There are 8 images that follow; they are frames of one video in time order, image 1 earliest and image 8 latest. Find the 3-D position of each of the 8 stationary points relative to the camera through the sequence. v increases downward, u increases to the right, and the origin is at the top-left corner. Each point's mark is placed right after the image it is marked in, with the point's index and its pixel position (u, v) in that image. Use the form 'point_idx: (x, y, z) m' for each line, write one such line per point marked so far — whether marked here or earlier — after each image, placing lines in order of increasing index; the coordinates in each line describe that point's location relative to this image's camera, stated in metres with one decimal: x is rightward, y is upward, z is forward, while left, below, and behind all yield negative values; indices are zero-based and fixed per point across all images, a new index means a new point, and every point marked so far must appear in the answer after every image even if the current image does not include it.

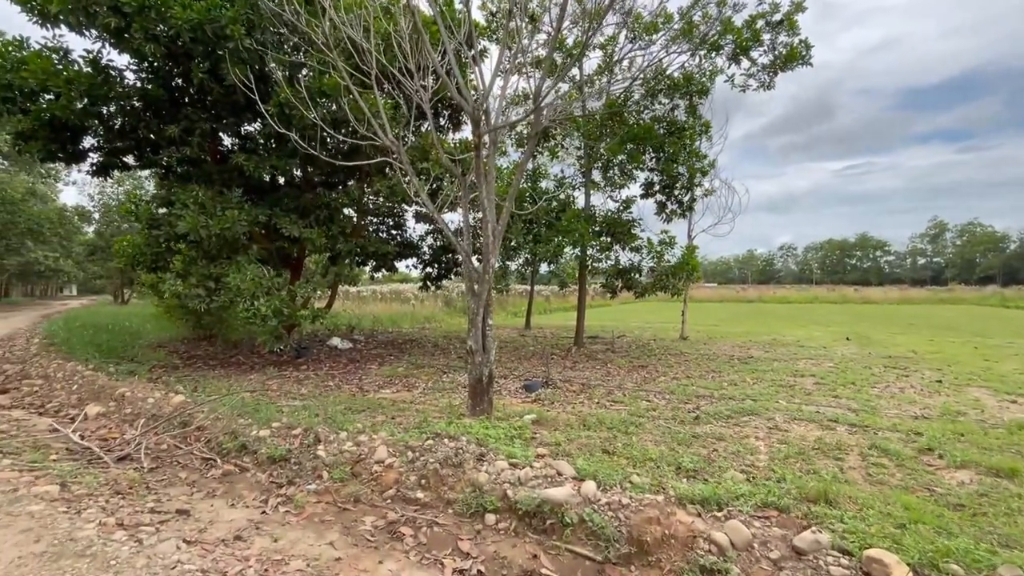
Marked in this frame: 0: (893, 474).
0: (+2.4, -1.1, +3.0) m
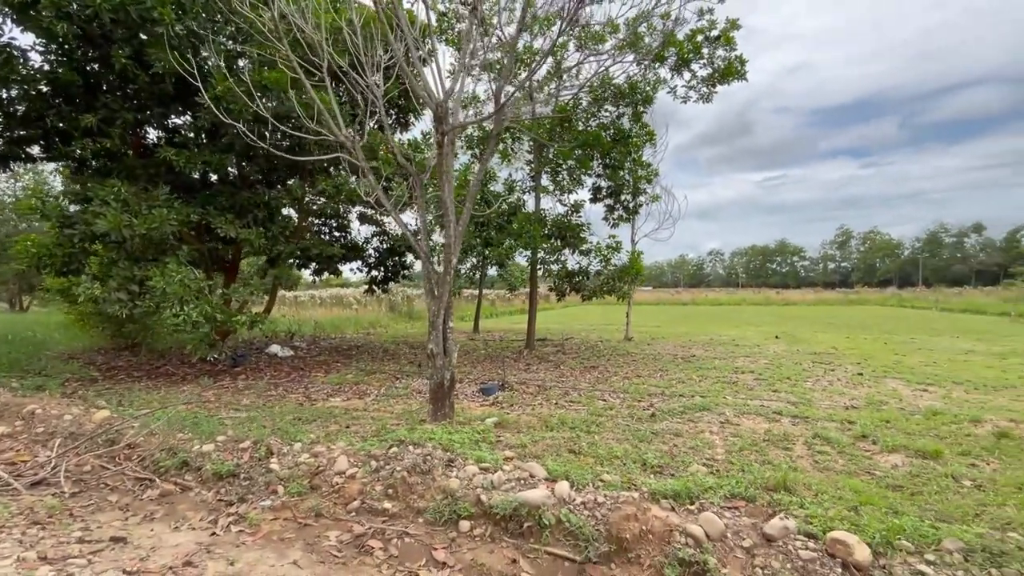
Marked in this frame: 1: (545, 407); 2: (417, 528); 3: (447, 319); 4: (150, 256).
0: (+2.2, -1.1, +3.2) m
1: (+0.3, -1.2, +4.8) m
2: (-0.5, -1.2, +2.5) m
3: (-0.5, -0.3, +4.2) m
4: (-4.9, +0.5, +6.7) m
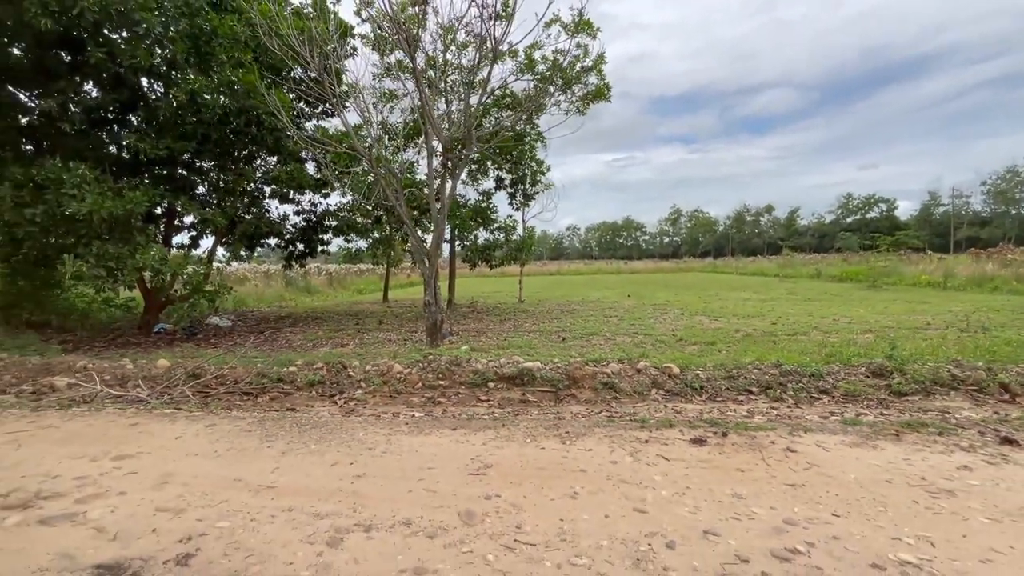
0: (+1.9, -0.7, +5.9) m
1: (-0.3, -0.7, +7.0) m
2: (-0.5, -0.9, +4.5) m
3: (-0.9, +0.1, +6.1) m
4: (-5.9, +0.8, +7.2) m
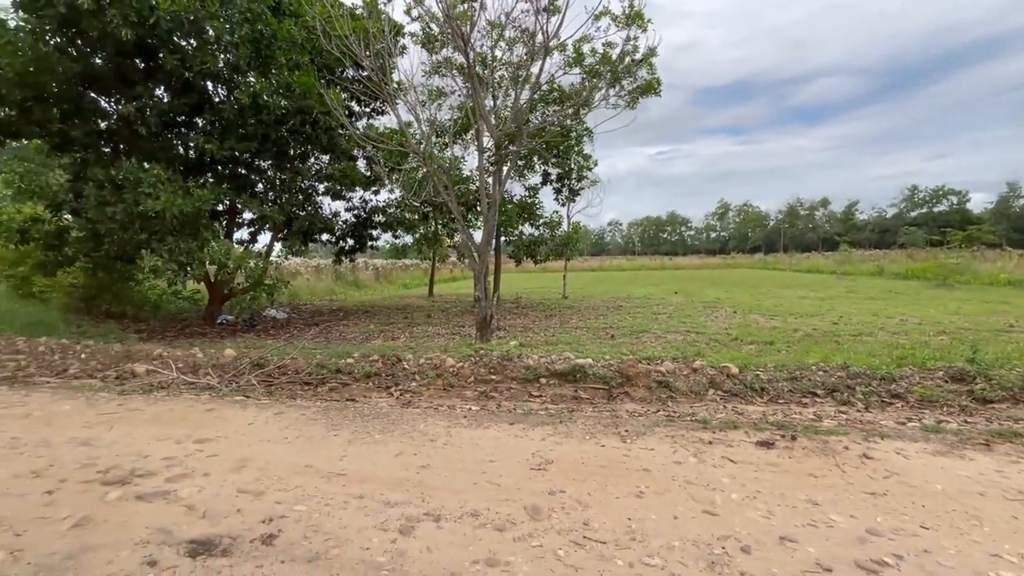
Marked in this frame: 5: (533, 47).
0: (+2.5, -0.7, +5.8) m
1: (+0.4, -0.7, +7.0) m
2: (0.0, -0.9, +4.5) m
3: (-0.3, +0.2, +6.2) m
4: (-5.1, +0.9, +7.7) m
5: (+0.4, +4.3, +8.6) m
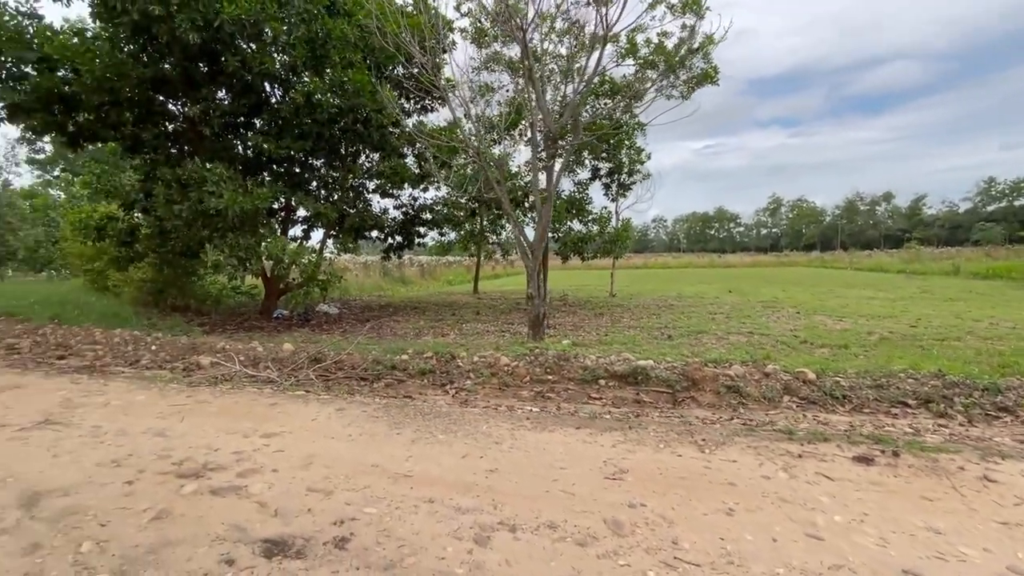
0: (+3.1, -0.7, +5.4) m
1: (+1.1, -0.7, +6.8) m
2: (+0.6, -0.9, +4.4) m
3: (+0.3, +0.2, +6.0) m
4: (-4.3, +1.0, +7.9) m
5: (+1.3, +4.3, +8.4) m
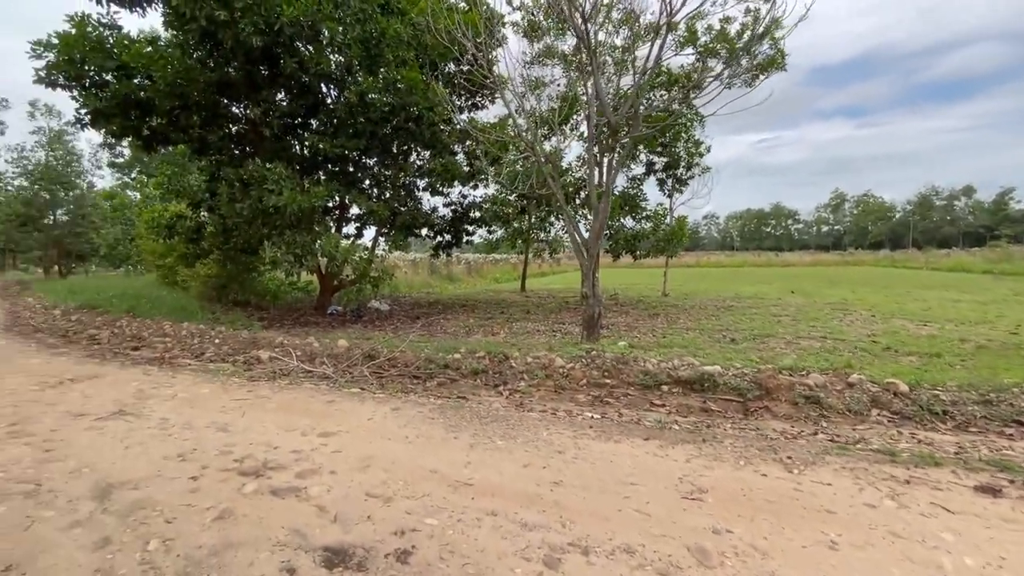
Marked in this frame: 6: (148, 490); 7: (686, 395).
0: (+3.7, -0.7, +5.0) m
1: (+1.8, -0.6, +6.5) m
2: (+1.0, -0.9, +4.2) m
3: (+1.0, +0.2, +5.8) m
4: (-3.5, +1.1, +8.1) m
5: (+2.2, +4.4, +8.1) m
6: (-1.8, -1.0, +2.4) m
7: (+1.4, -0.9, +4.0) m
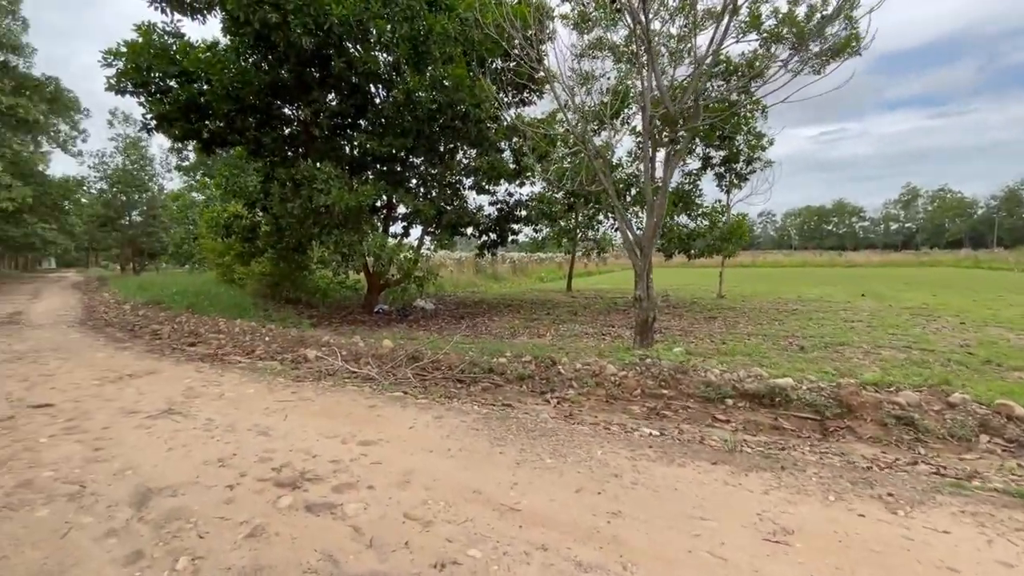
0: (+4.2, -0.7, +4.4) m
1: (+2.4, -0.7, +6.1) m
2: (+1.4, -0.9, +3.8) m
3: (+1.5, +0.2, +5.5) m
4: (-2.7, +1.1, +8.2) m
5: (+3.0, +4.3, +7.6) m
6: (-1.5, -1.0, +2.3) m
7: (+1.8, -0.9, +3.6) m
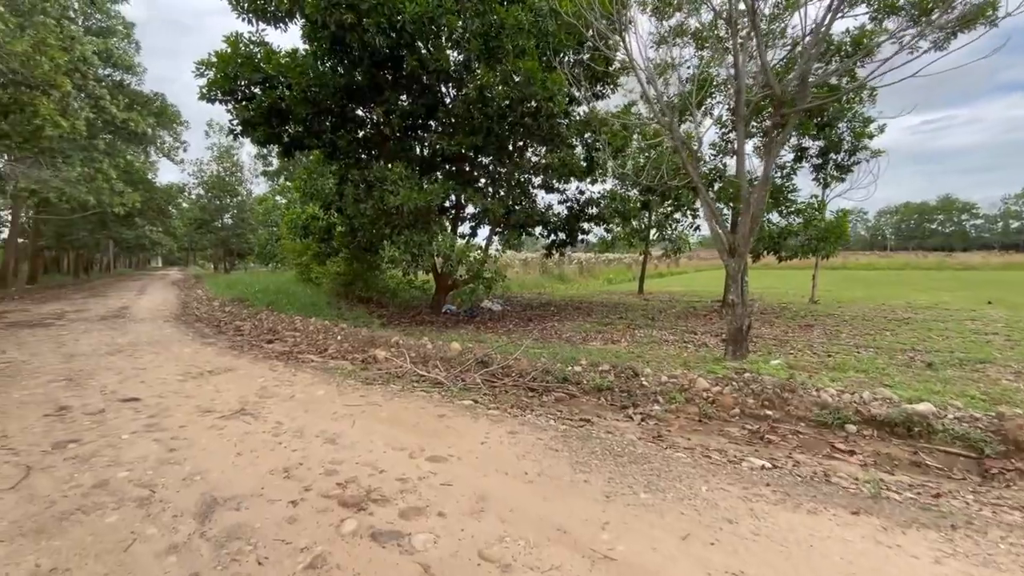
0: (+4.8, -0.8, +3.4) m
1: (+3.3, -0.7, +5.4) m
2: (+2.0, -0.9, +3.3) m
3: (+2.3, +0.1, +4.9) m
4: (-1.5, +1.1, +8.1) m
5: (+4.0, +4.3, +6.8) m
6: (-1.2, -1.0, +2.1) m
7: (+2.3, -1.0, +3.0) m
